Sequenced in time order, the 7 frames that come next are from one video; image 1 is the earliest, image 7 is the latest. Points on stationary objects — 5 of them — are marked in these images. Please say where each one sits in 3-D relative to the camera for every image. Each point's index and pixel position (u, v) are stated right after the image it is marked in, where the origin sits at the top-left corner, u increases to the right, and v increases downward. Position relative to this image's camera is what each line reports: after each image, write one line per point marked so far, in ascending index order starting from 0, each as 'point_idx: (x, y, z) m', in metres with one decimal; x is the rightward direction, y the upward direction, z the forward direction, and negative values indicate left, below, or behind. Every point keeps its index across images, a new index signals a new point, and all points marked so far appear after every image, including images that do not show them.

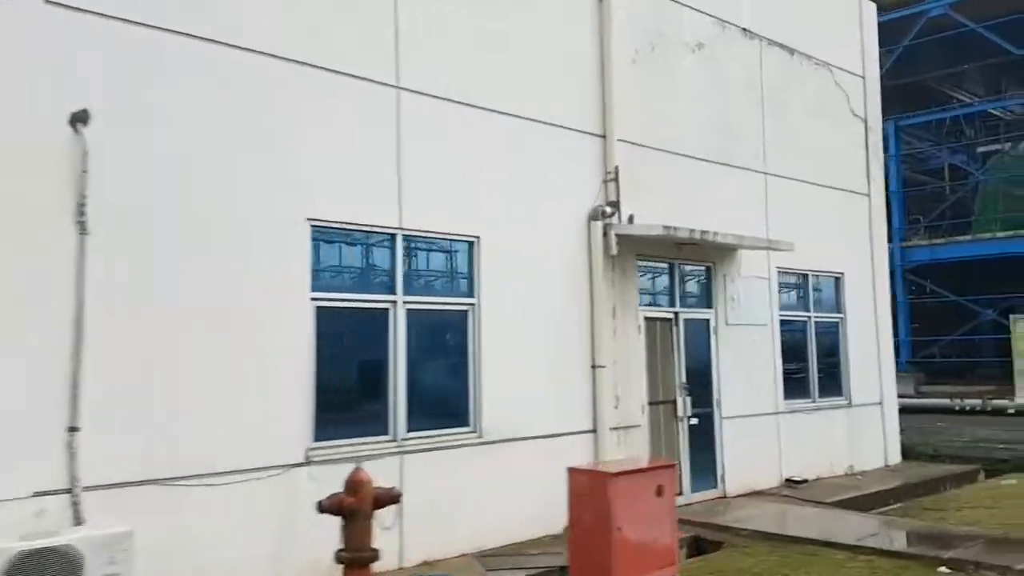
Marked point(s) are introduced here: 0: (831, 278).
0: (+3.8, +0.1, +10.6) m
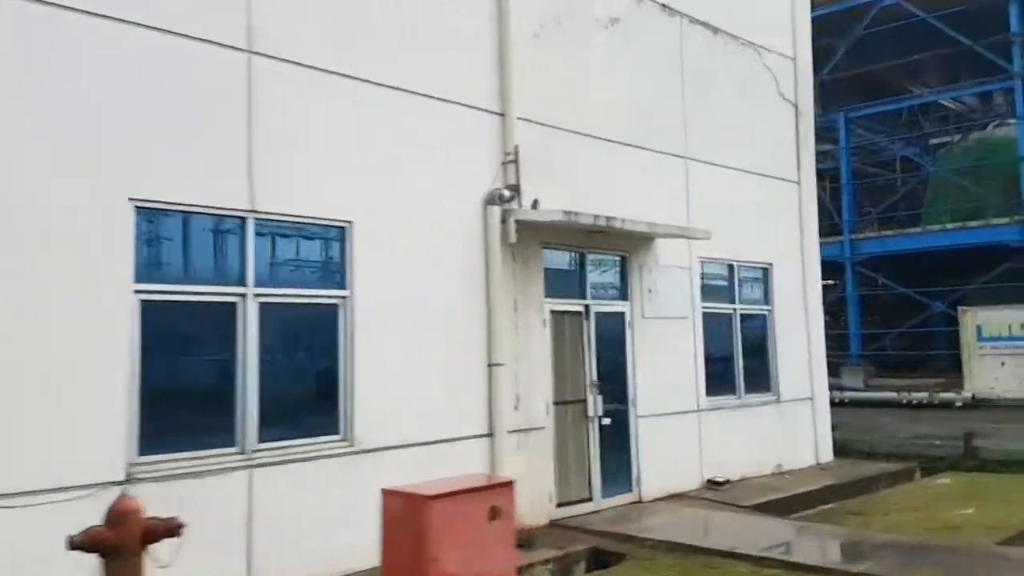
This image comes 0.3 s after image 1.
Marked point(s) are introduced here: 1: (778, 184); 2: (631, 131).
0: (+2.8, +0.2, +10.1) m
1: (+3.1, +1.3, +10.5) m
2: (+1.1, +1.5, +8.4) m
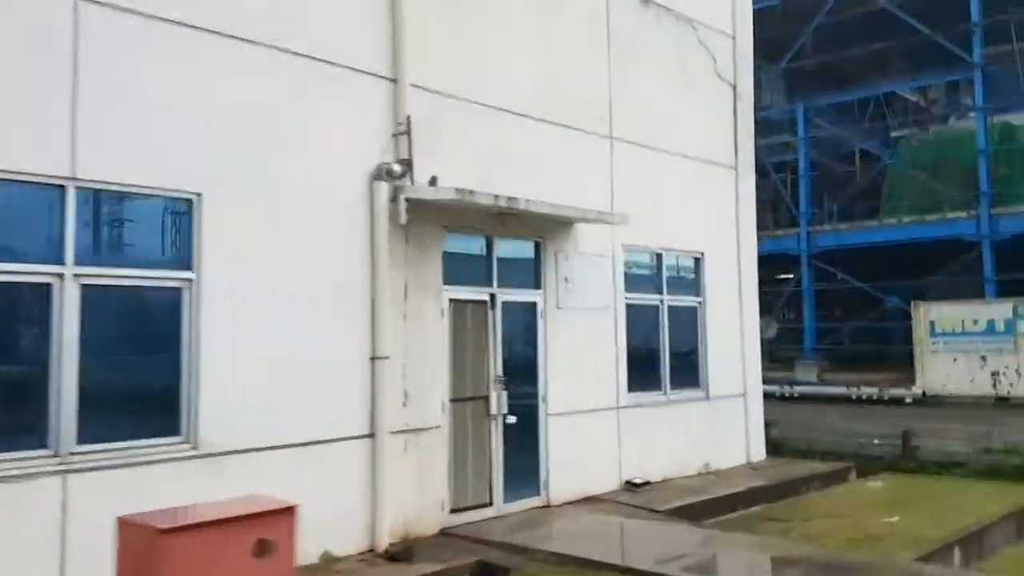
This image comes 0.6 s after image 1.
0: (+1.9, +0.3, +9.6) m
1: (+2.2, +1.4, +9.9) m
2: (+0.3, +1.6, +7.7) m
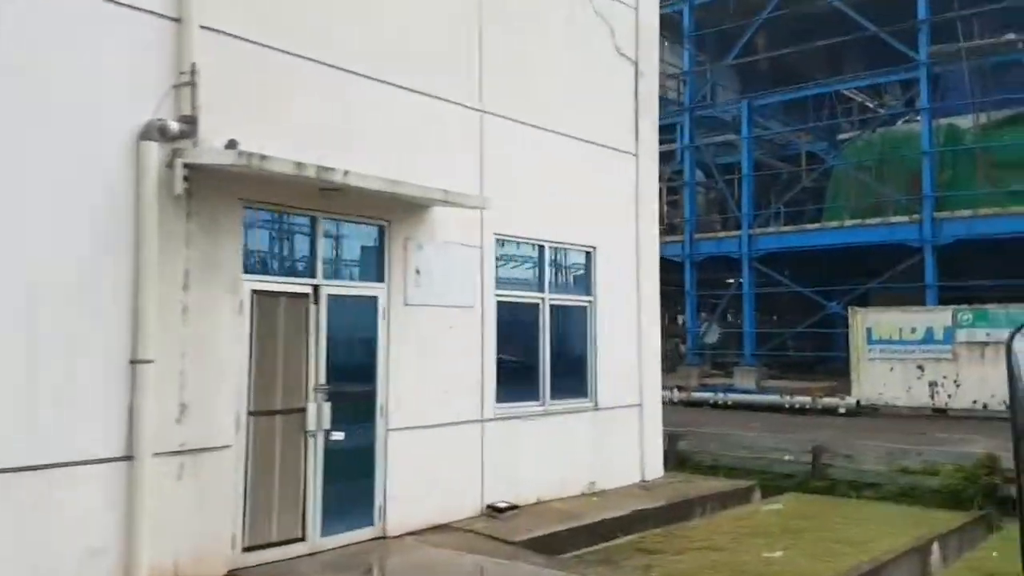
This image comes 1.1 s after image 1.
0: (+0.6, +0.4, +8.5) m
1: (+0.9, +1.4, +8.9) m
2: (-0.9, +1.7, +6.6) m
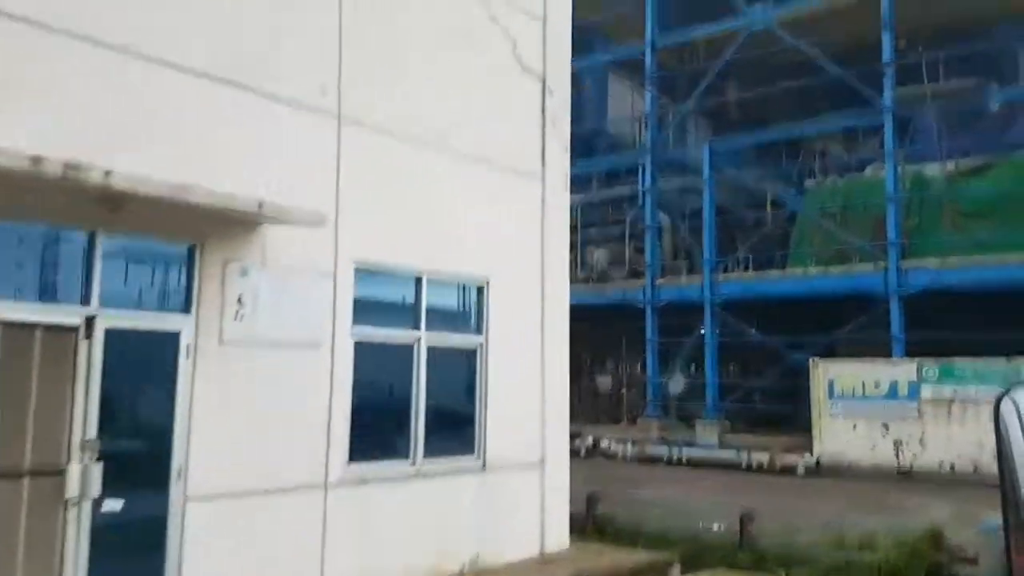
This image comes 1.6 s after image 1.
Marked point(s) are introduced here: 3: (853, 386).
0: (-0.4, 0.0, +7.4) m
1: (-0.1, +1.0, +7.8) m
2: (-1.9, +1.5, +5.6) m
3: (+7.2, -2.1, +18.4) m
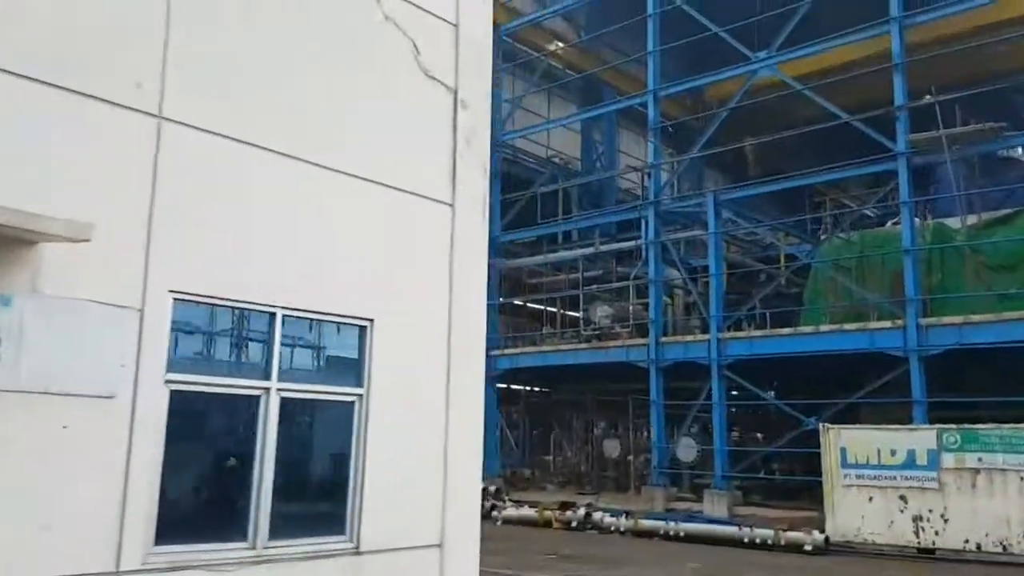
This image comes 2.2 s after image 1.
0: (-1.3, -0.3, +6.2) m
1: (-0.9, +0.7, +6.6) m
2: (-2.8, +1.3, +4.5) m
3: (+6.8, -3.2, +16.7) m
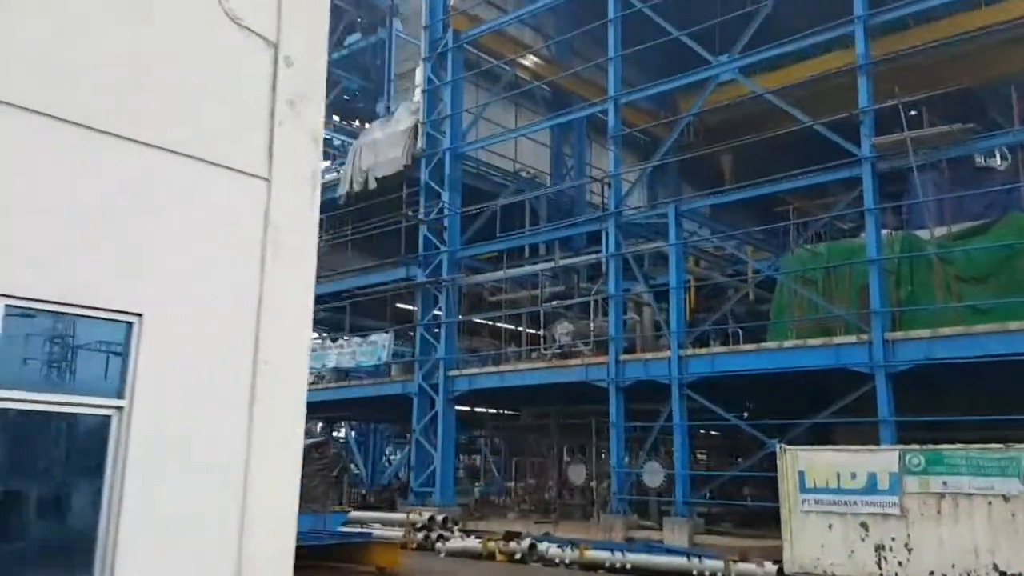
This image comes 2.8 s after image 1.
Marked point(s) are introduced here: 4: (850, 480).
0: (-2.5, -0.2, +5.0) m
1: (-2.1, +0.8, +5.5) m
2: (-4.0, +1.4, +3.4) m
3: (+5.6, -3.4, +15.5) m
4: (+5.9, -3.3, +15.2) m
